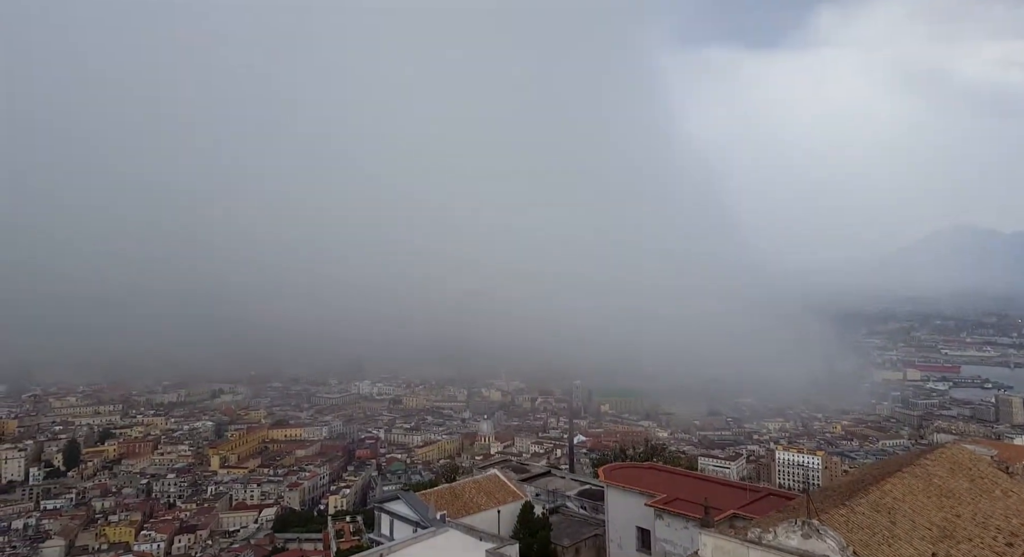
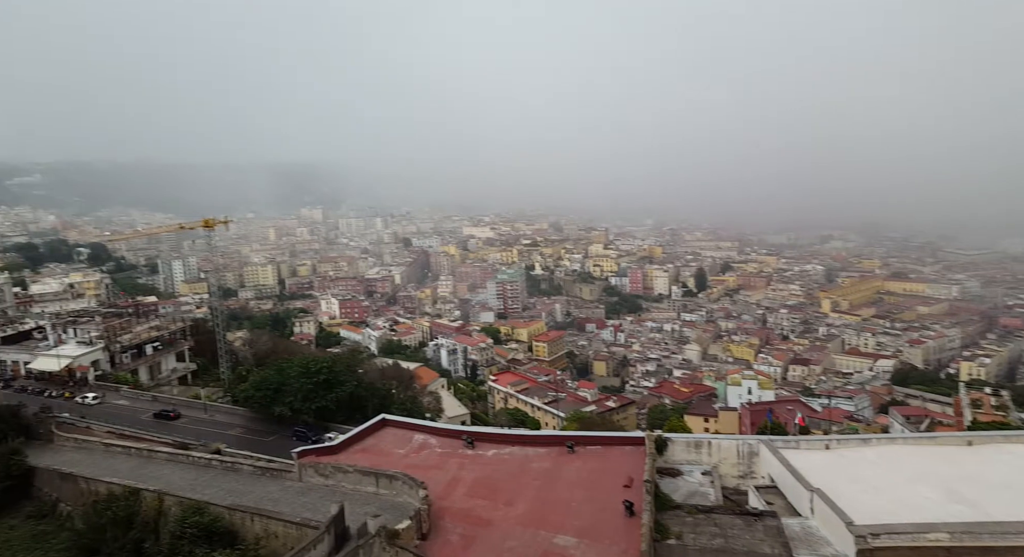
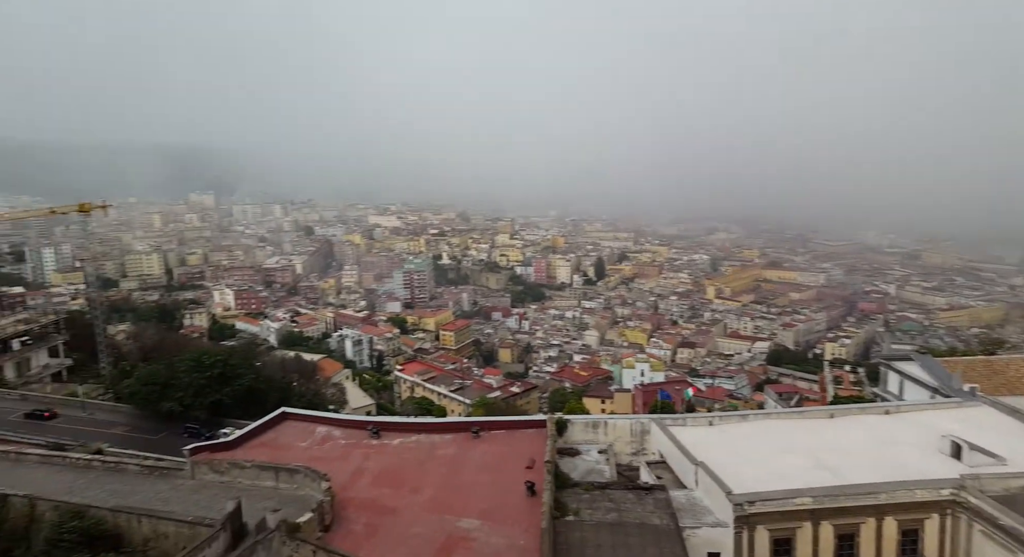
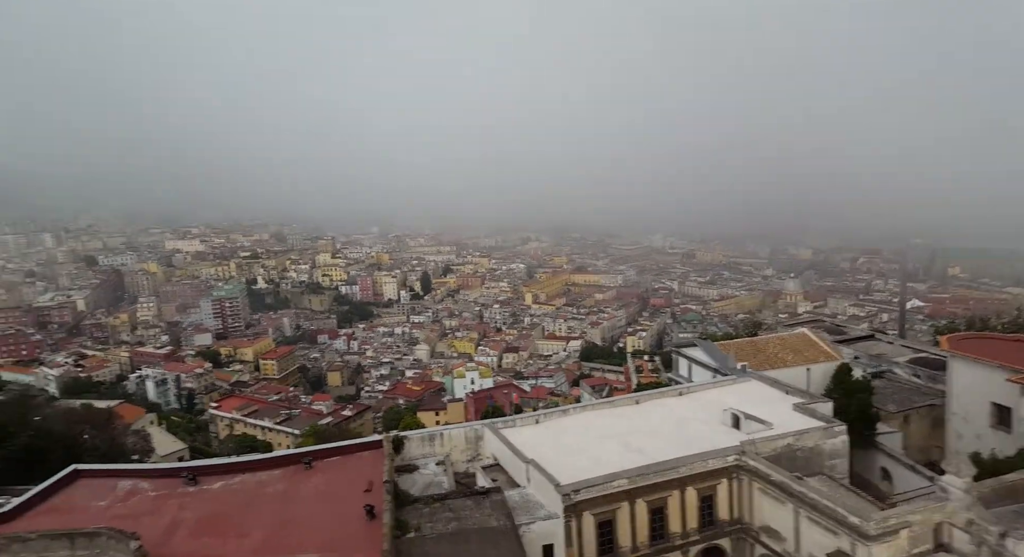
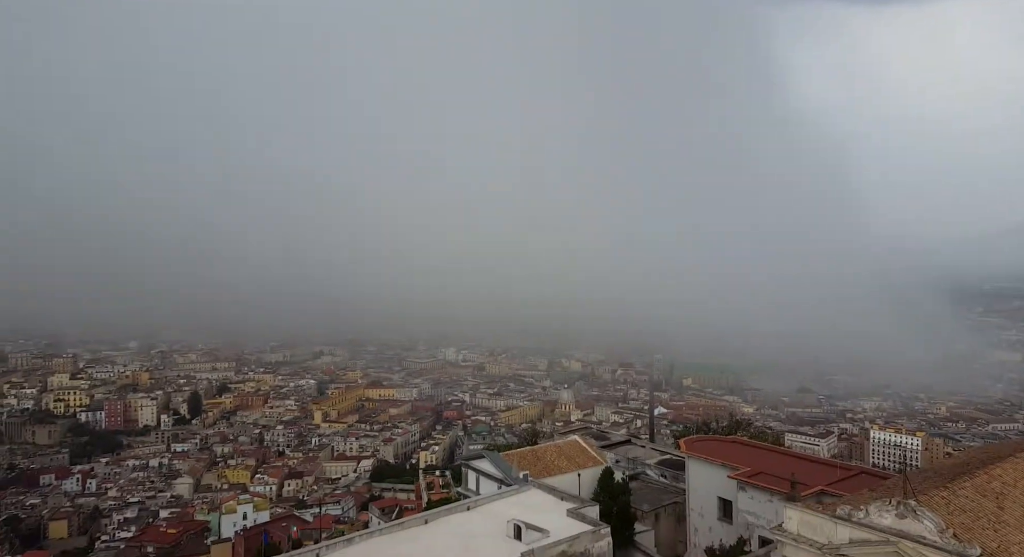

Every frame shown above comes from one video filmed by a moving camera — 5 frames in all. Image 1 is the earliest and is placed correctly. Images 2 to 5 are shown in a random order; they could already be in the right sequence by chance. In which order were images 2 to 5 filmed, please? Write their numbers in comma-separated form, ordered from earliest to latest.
5, 4, 3, 2
